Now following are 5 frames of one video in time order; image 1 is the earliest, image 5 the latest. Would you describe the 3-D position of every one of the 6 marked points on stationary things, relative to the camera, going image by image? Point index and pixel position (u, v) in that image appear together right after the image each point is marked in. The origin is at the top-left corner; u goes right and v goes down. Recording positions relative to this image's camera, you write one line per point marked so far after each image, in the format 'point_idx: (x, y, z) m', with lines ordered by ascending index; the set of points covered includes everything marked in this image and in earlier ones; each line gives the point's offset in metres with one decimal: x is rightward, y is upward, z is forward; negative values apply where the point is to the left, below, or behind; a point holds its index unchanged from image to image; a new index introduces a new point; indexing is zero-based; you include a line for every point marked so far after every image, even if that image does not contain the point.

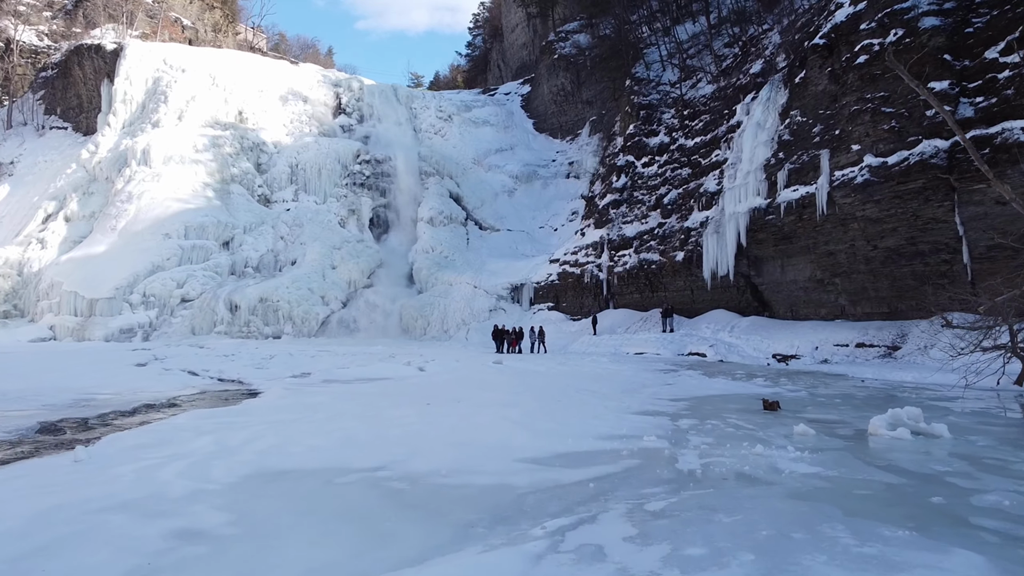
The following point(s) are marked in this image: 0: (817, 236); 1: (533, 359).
0: (+6.5, +1.1, +17.1) m
1: (+0.3, -1.3, +14.9) m
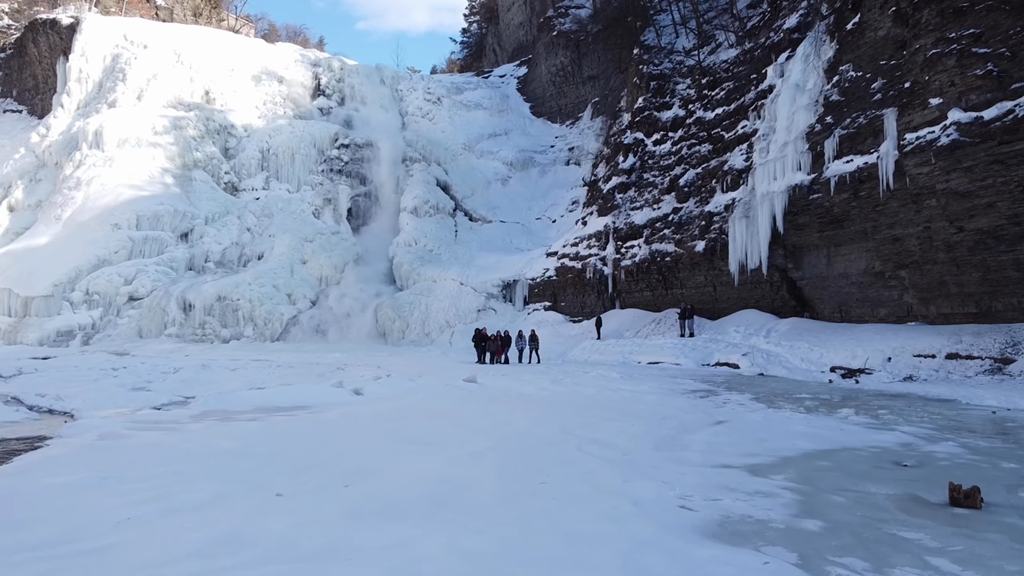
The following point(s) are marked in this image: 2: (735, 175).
0: (+6.2, +1.2, +13.7) m
1: (+0.1, -1.2, +11.4) m
2: (+5.0, +2.5, +17.8) m
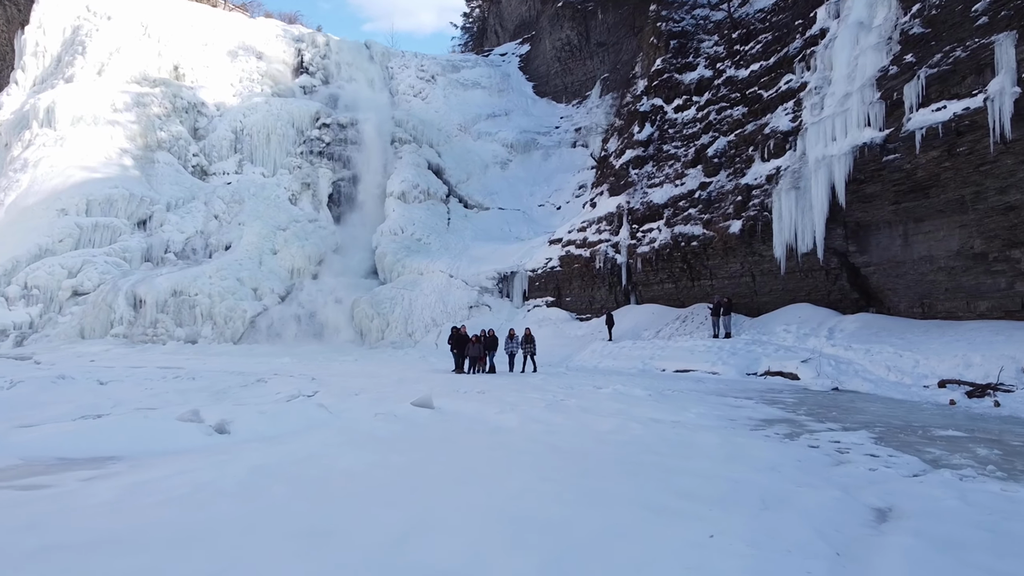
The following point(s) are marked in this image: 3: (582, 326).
0: (+6.0, +1.4, +10.4) m
1: (-0.1, -1.0, +8.1) m
2: (+4.8, +2.7, +14.5) m
3: (+1.6, -0.9, +18.1) m
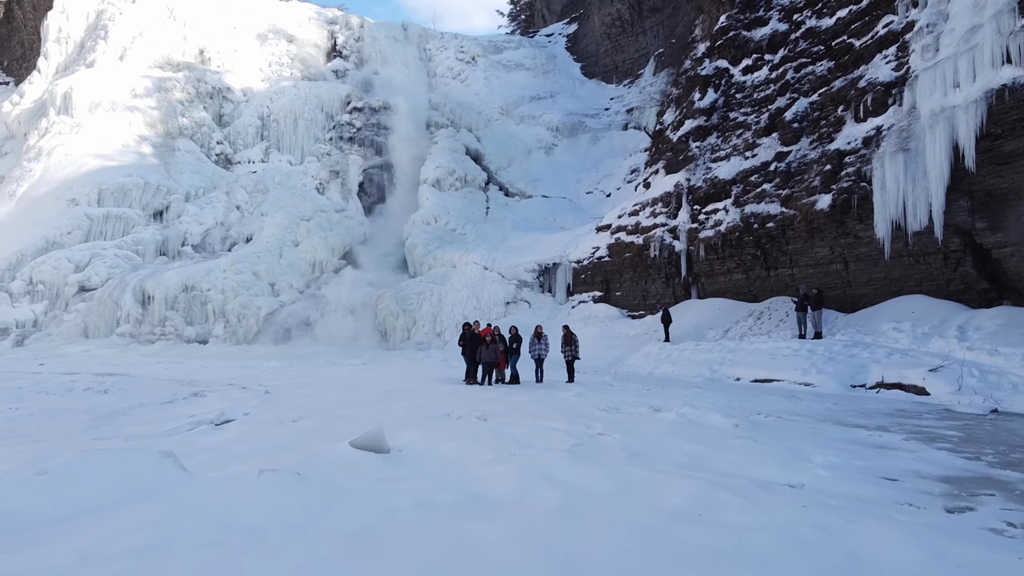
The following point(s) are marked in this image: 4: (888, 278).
0: (+6.3, +1.6, +7.5) m
1: (0.0, -0.9, +5.7) m
2: (+5.4, +2.8, +11.7) m
3: (+2.3, -0.7, +15.5) m
4: (+5.3, +0.1, +11.4) m
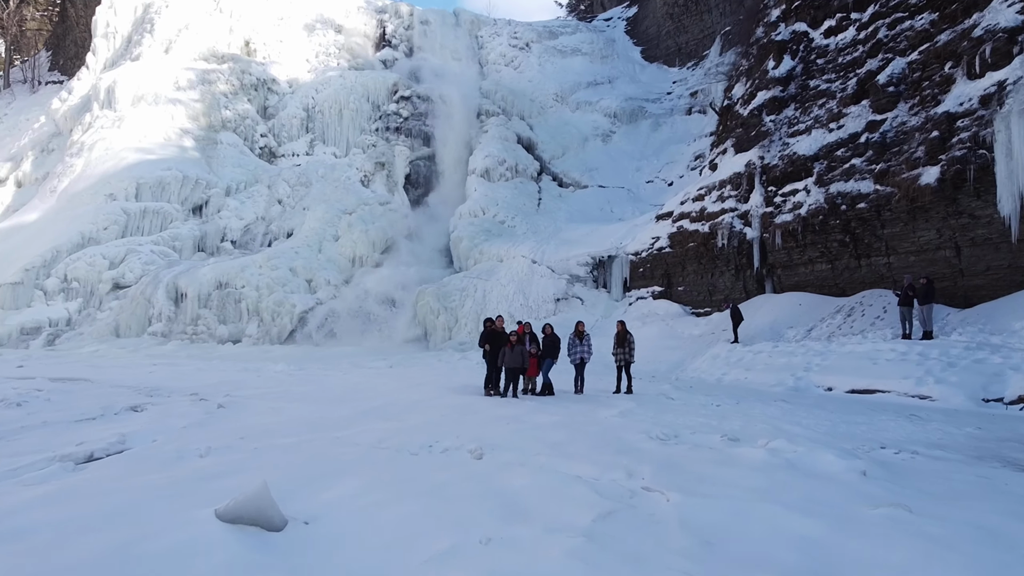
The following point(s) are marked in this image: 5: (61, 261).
0: (+6.5, +1.7, +5.4) m
1: (+0.1, -0.7, +4.1) m
2: (+5.9, +3.0, +9.7) m
3: (+3.2, -0.6, +13.7) m
4: (+5.8, +0.3, +9.4) m
5: (-11.2, +0.7, +19.9) m
